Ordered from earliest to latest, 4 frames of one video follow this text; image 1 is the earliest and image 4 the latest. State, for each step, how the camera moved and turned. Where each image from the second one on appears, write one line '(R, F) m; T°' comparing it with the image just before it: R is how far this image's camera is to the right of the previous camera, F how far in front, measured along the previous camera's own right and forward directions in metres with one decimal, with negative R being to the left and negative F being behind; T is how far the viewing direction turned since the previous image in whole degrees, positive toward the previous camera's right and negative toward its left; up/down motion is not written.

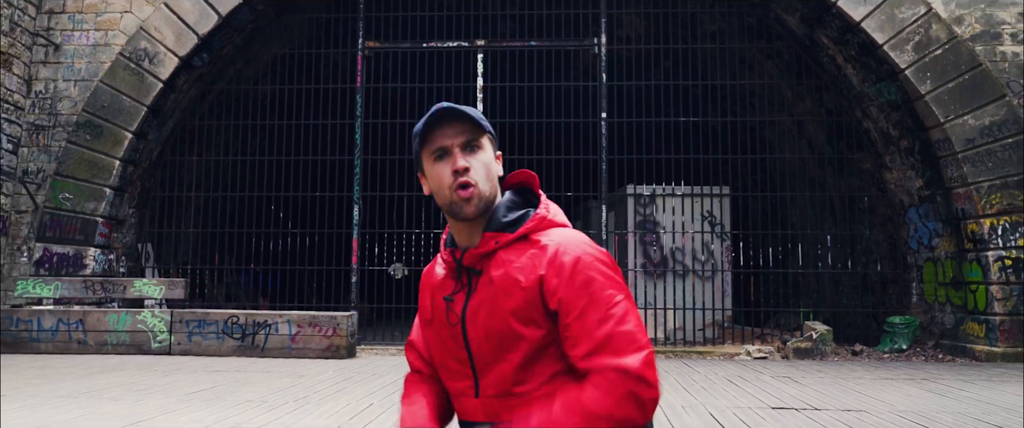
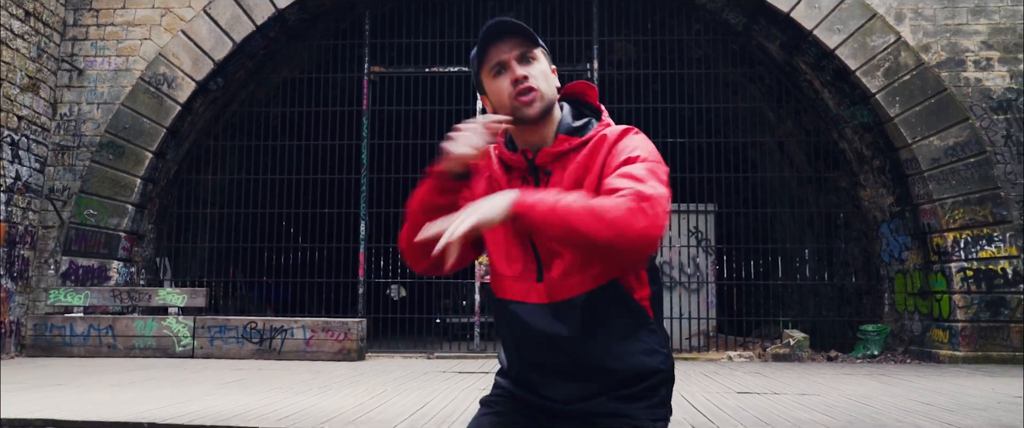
(0.0, -0.6) m; 0°
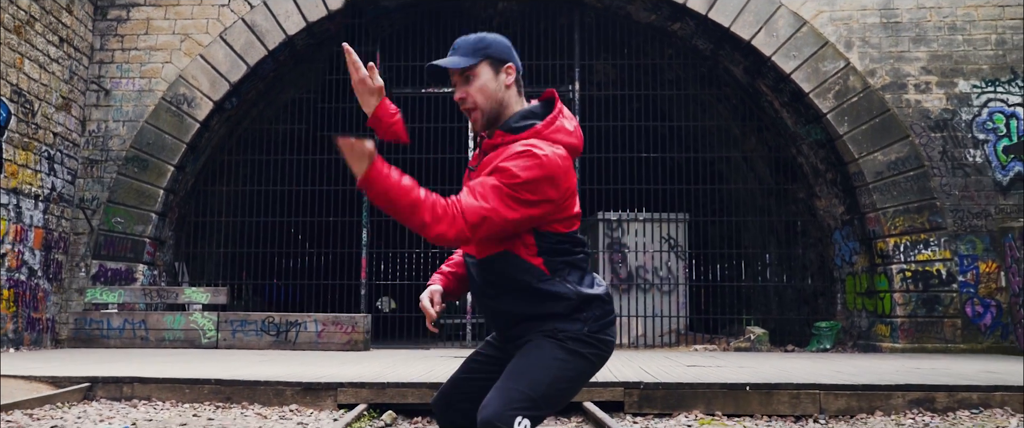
(0.0, -1.1) m; +1°
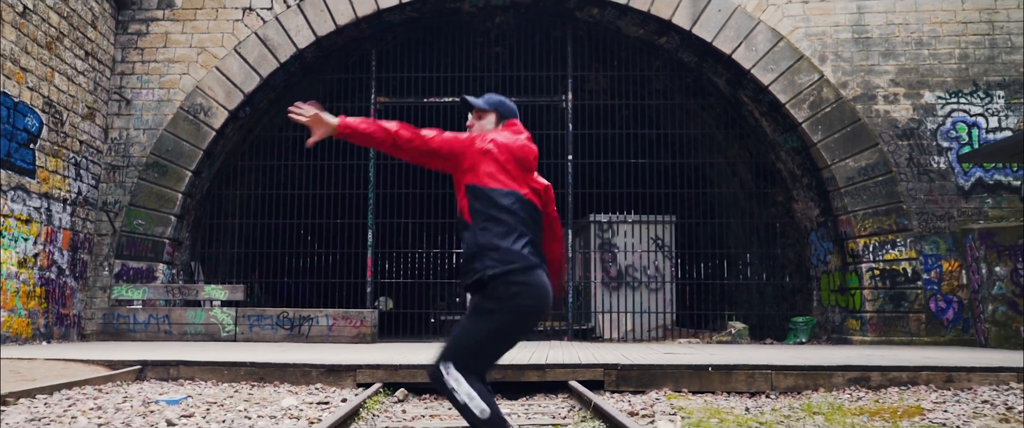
(0.0, -0.8) m; 0°
